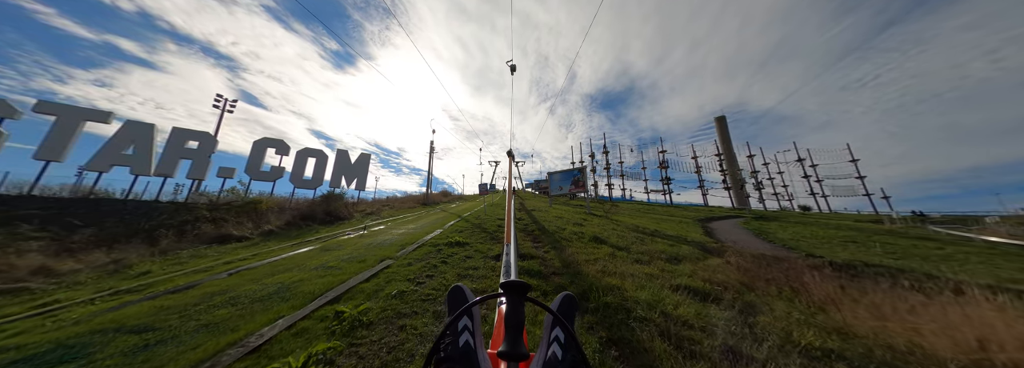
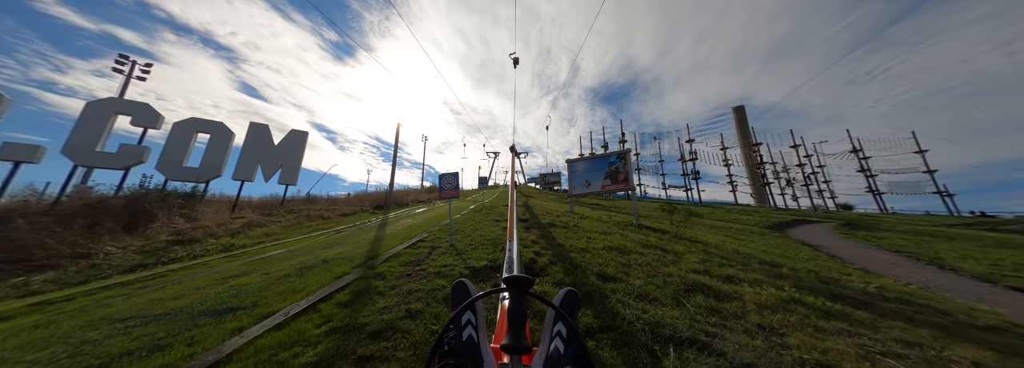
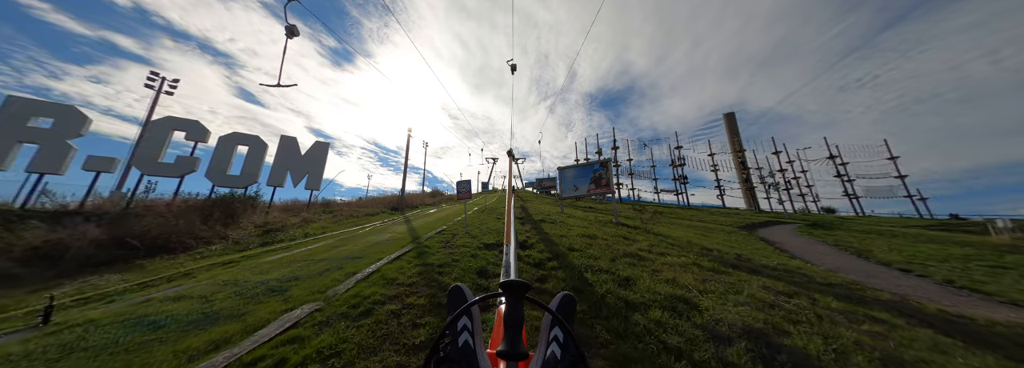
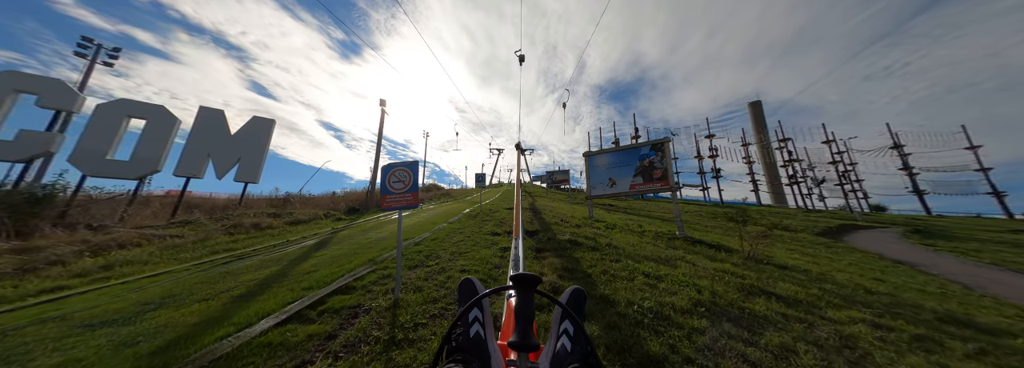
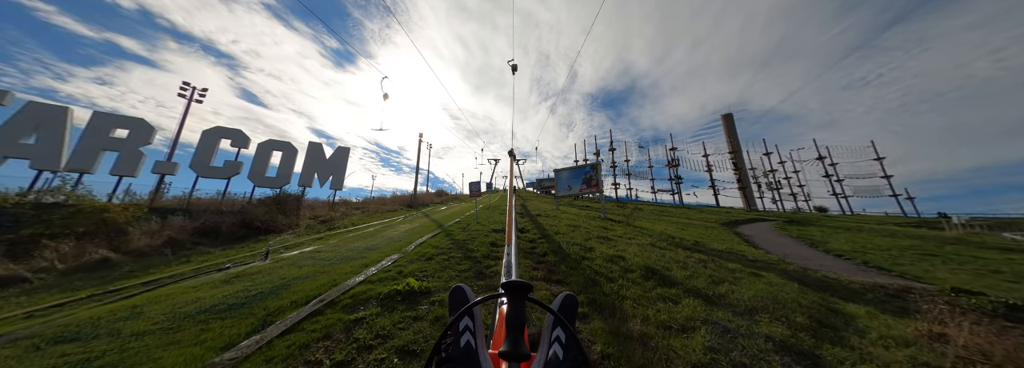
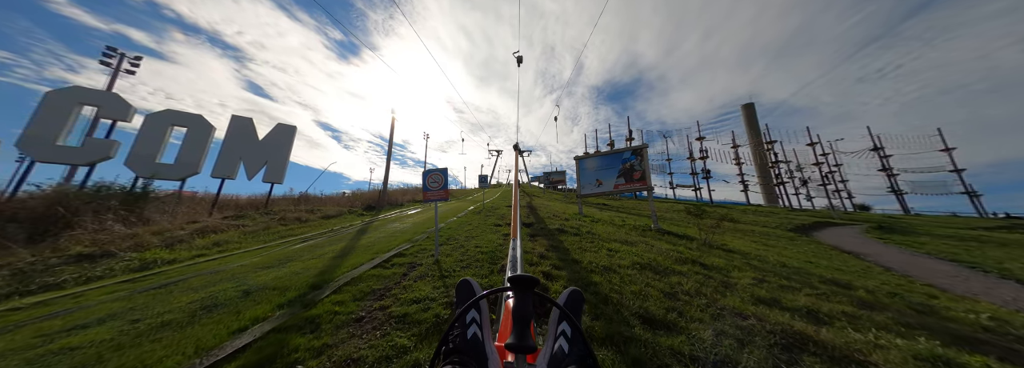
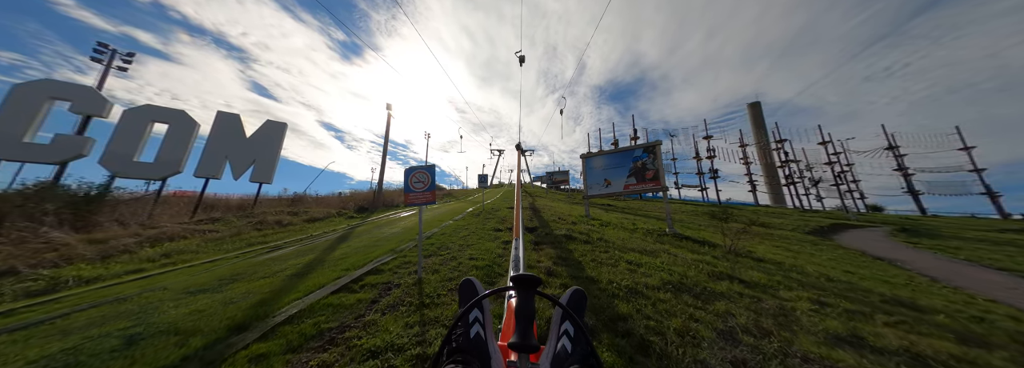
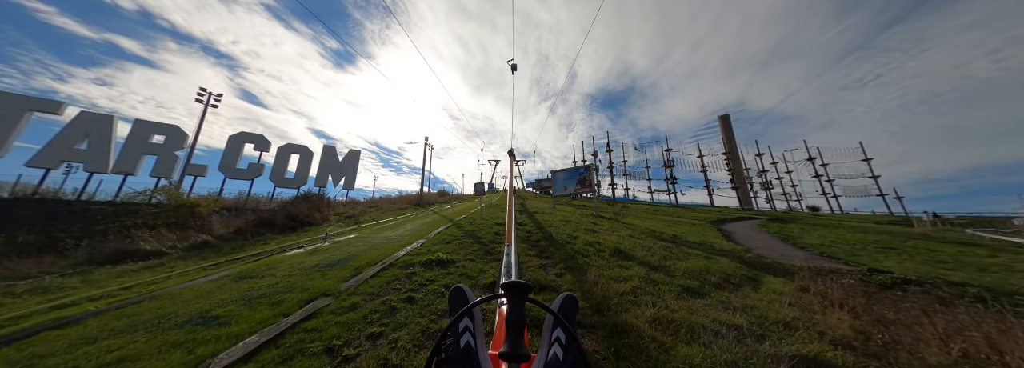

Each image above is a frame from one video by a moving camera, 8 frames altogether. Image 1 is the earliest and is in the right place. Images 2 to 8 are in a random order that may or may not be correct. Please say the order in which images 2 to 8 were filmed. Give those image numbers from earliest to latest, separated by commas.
8, 5, 3, 2, 6, 7, 4
